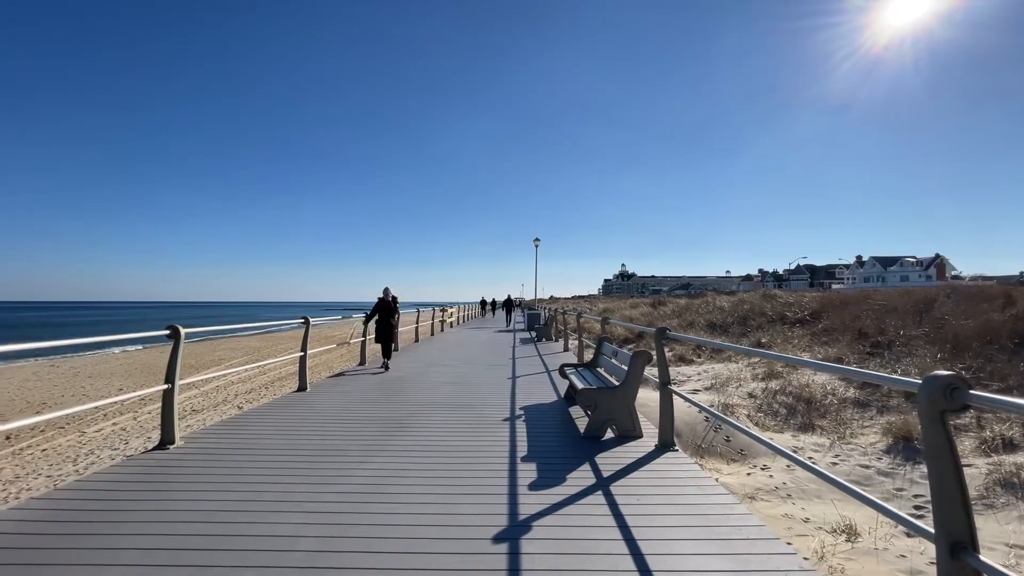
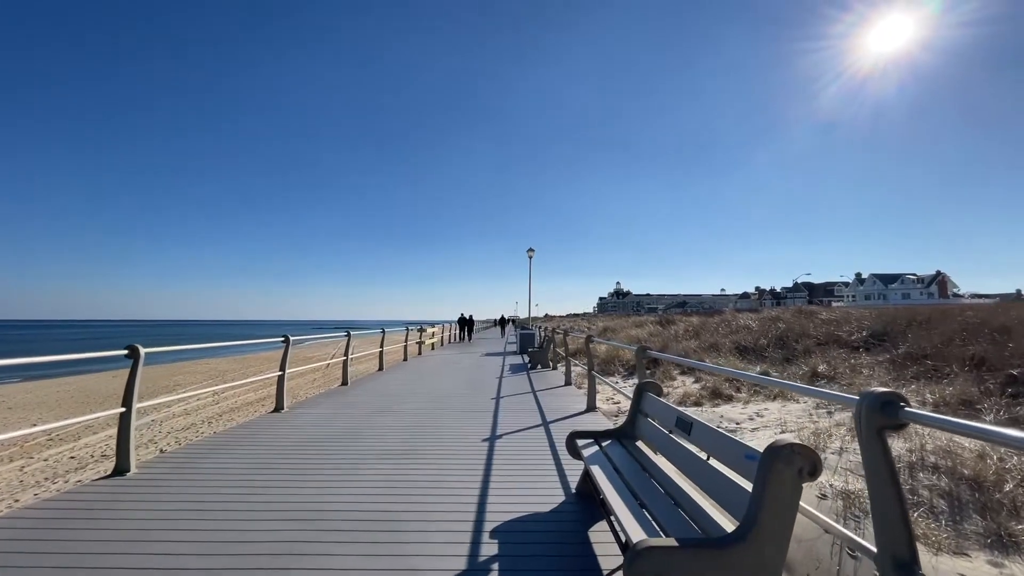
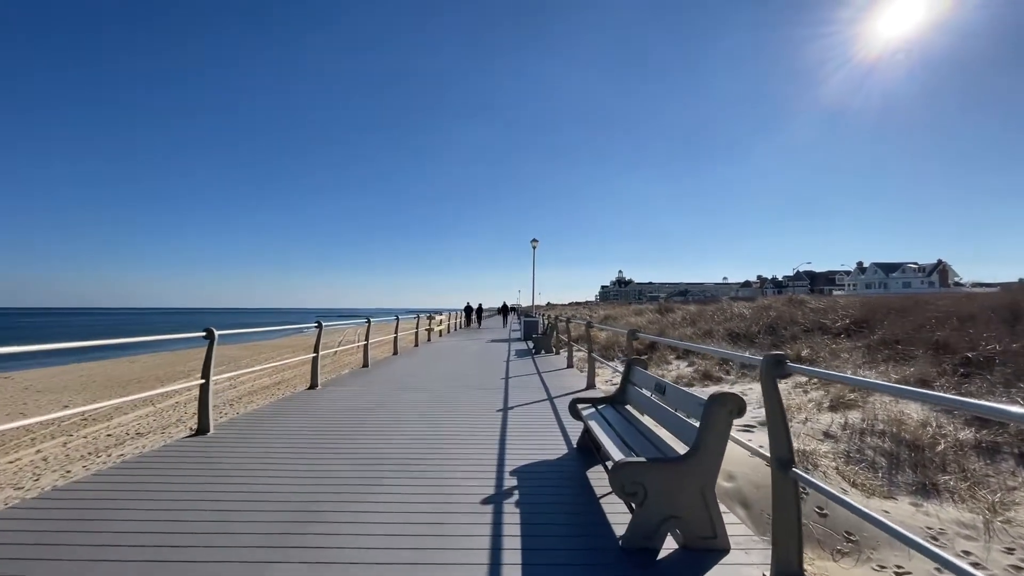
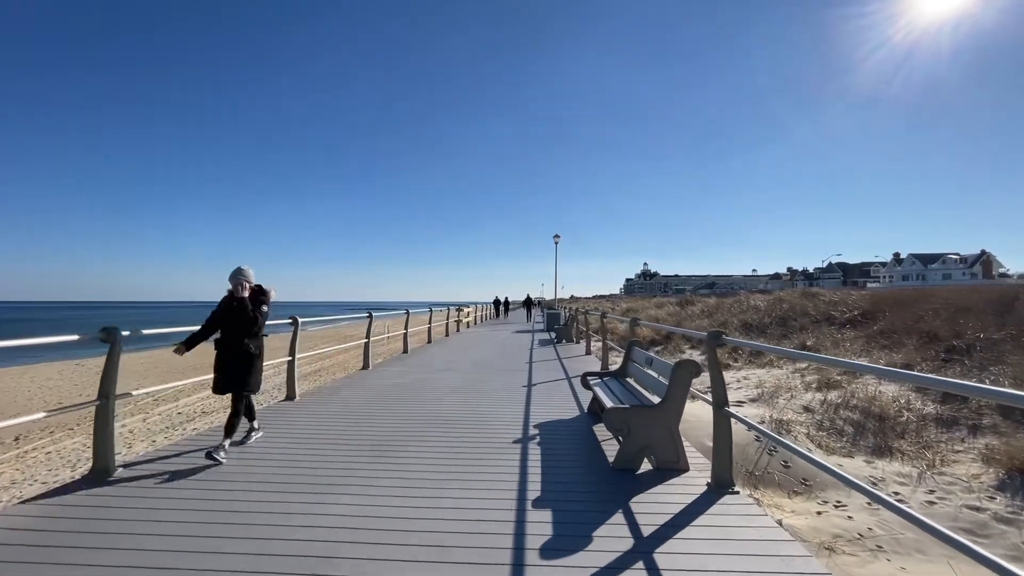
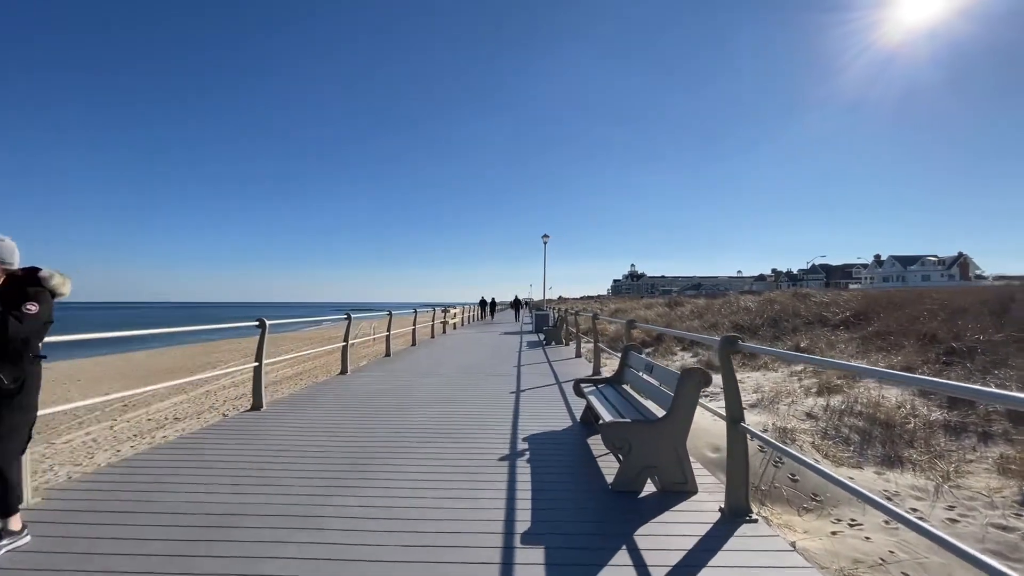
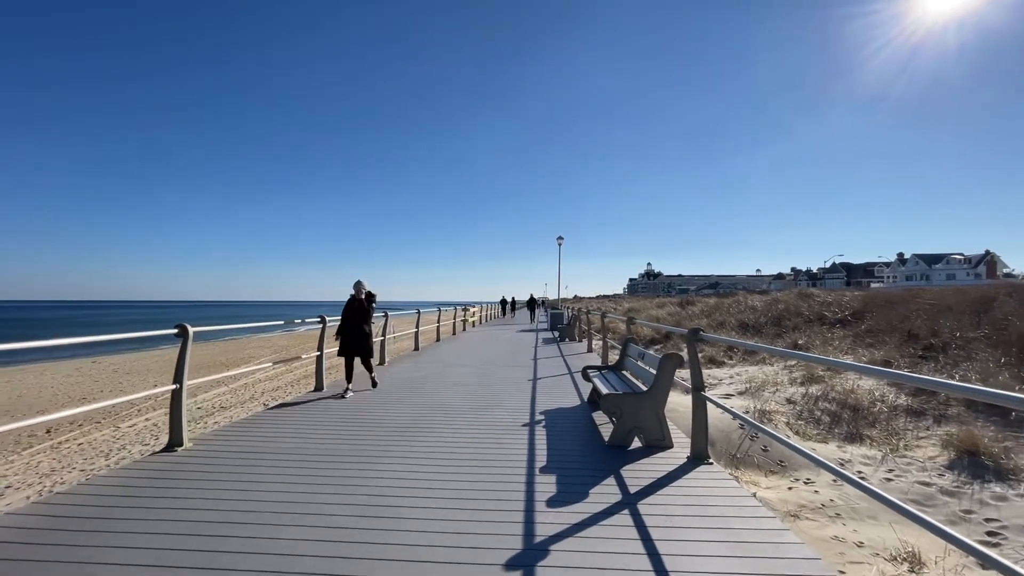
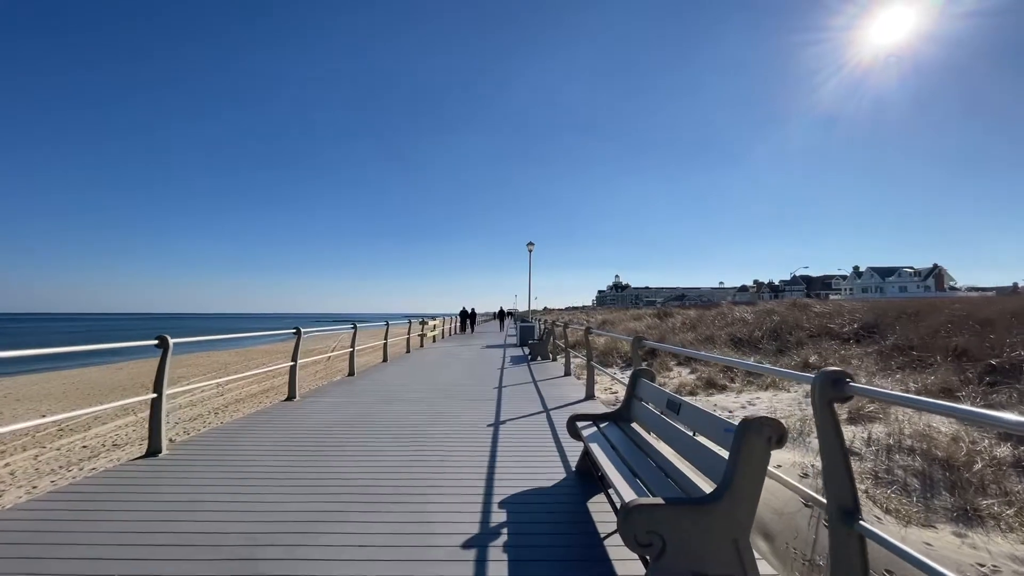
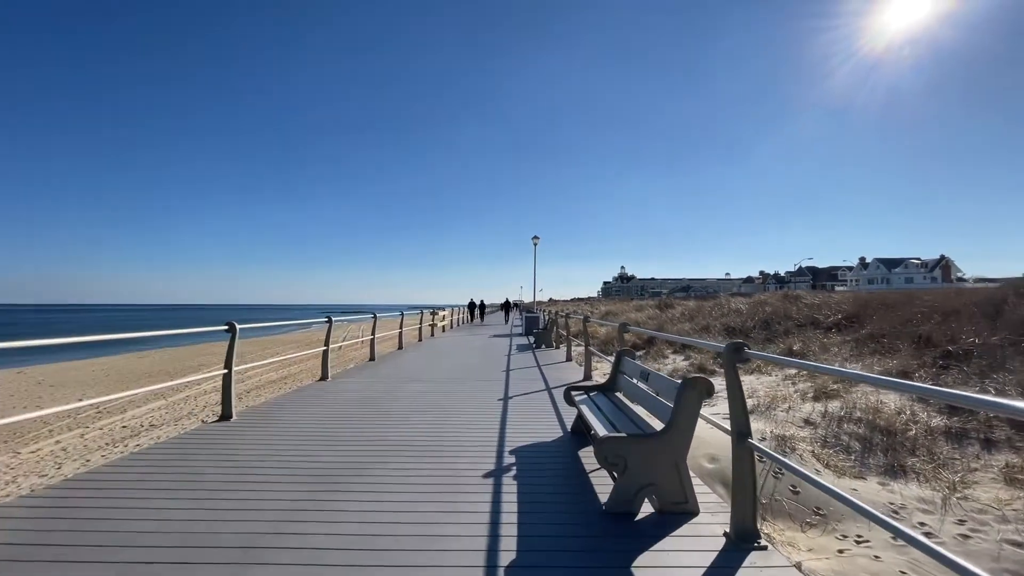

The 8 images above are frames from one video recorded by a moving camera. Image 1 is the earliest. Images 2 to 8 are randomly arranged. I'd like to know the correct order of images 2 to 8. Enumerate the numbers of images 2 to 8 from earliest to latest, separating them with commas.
6, 4, 5, 8, 3, 7, 2
